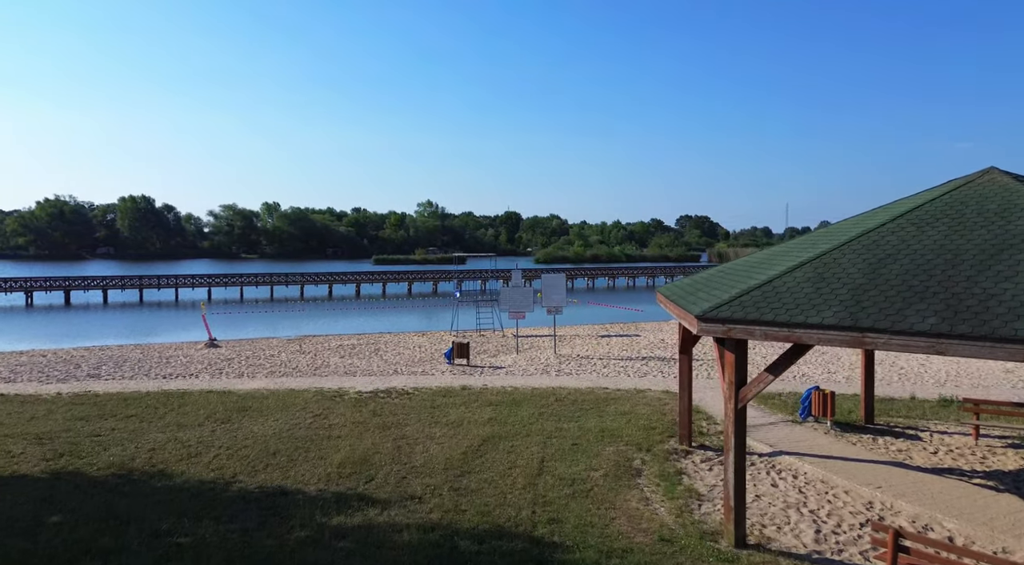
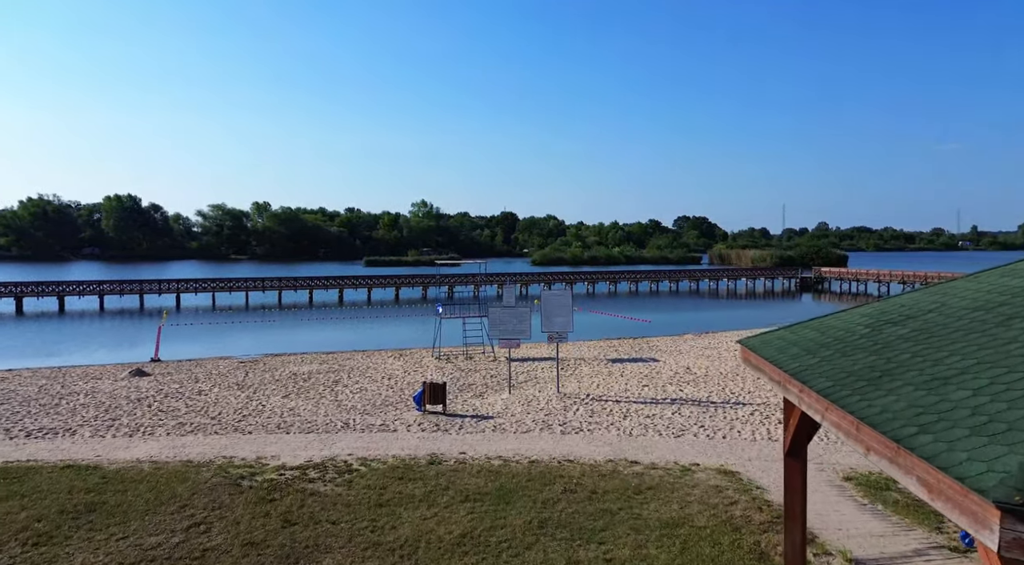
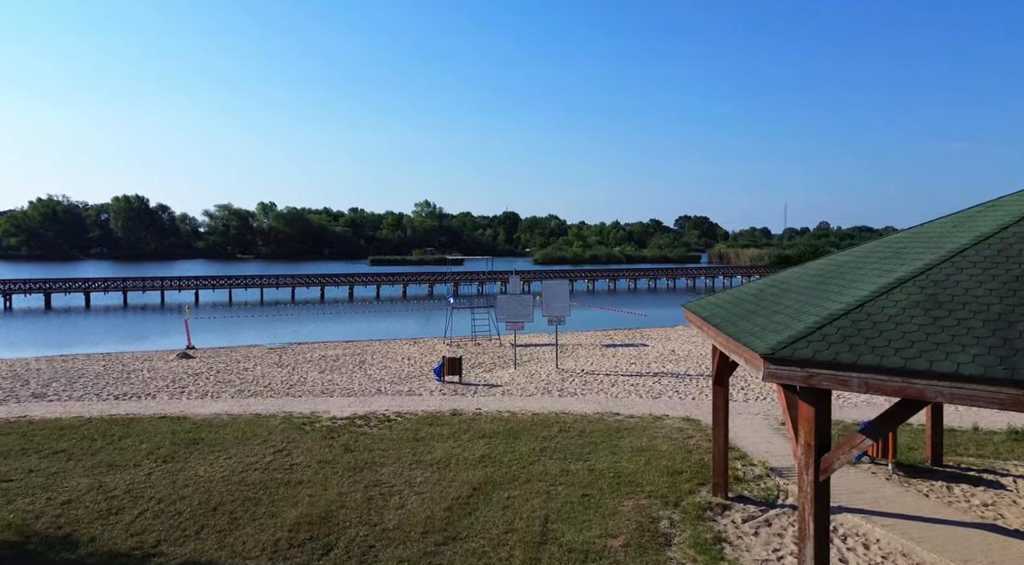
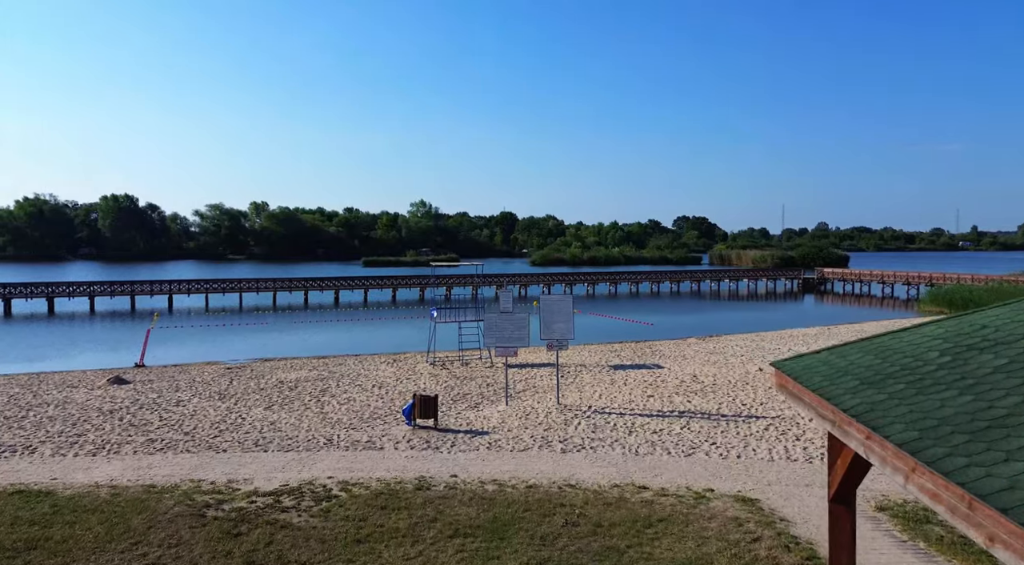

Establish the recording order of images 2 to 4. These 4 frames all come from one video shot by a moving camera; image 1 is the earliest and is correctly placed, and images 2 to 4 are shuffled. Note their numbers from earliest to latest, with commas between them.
3, 2, 4
